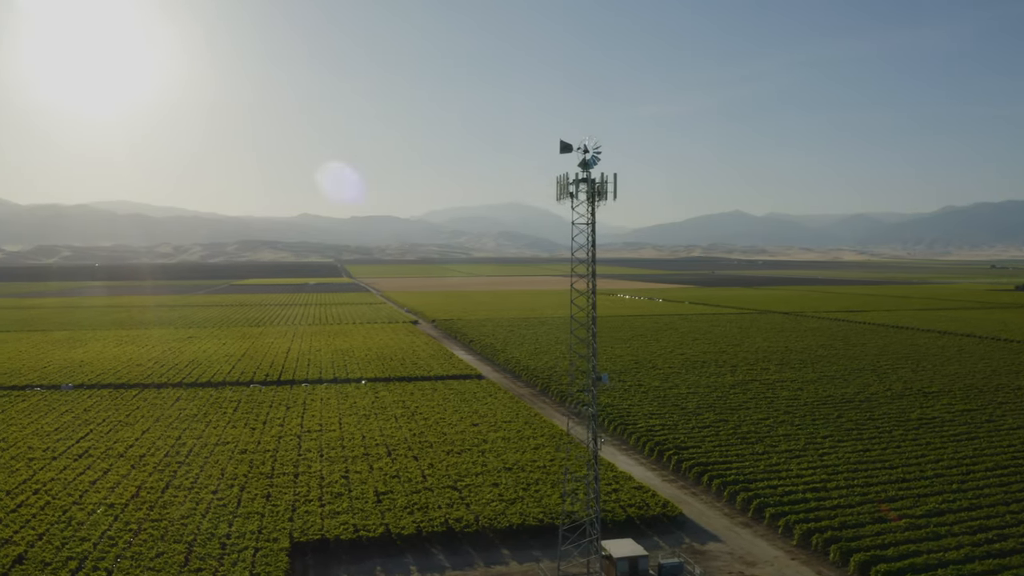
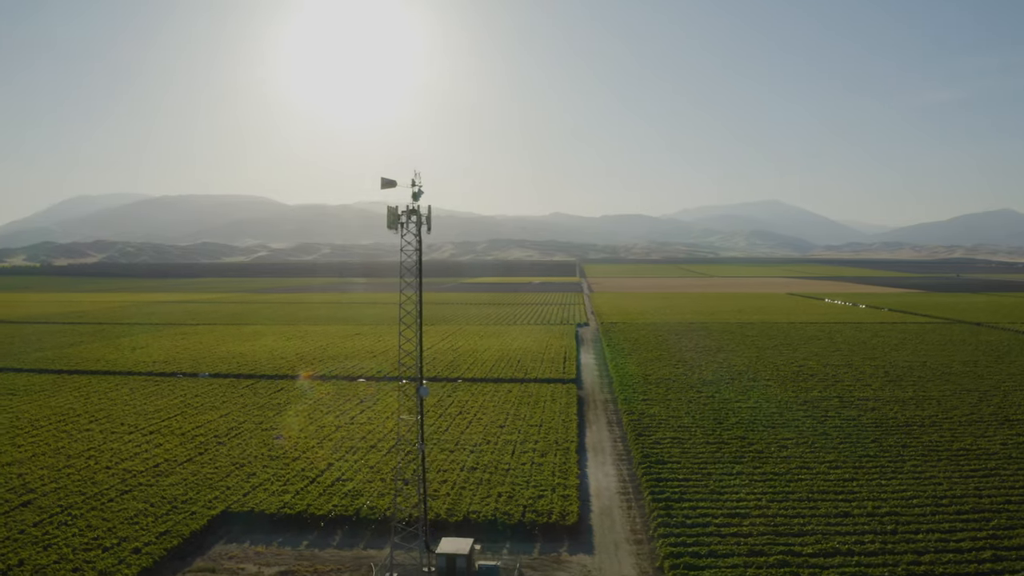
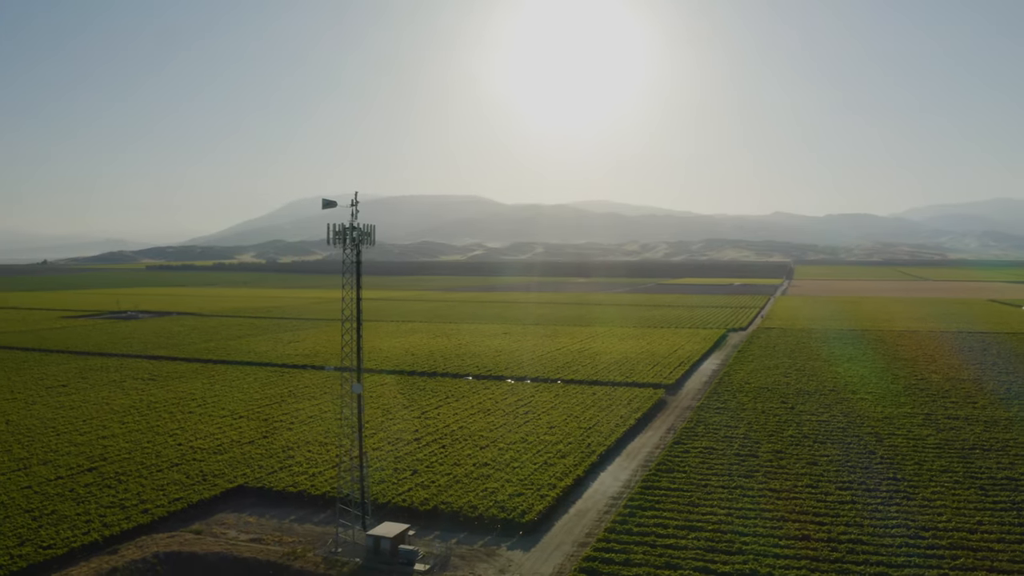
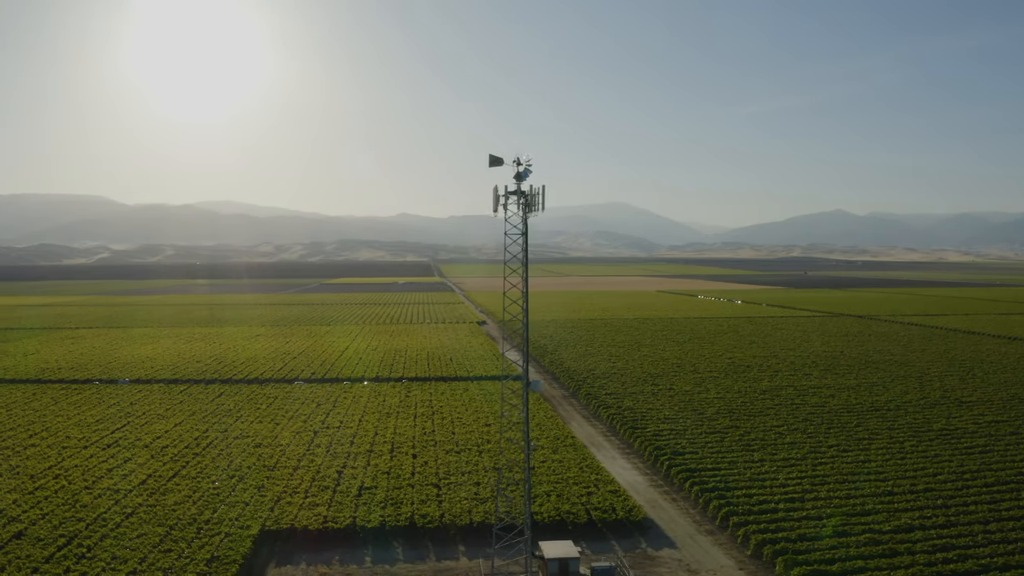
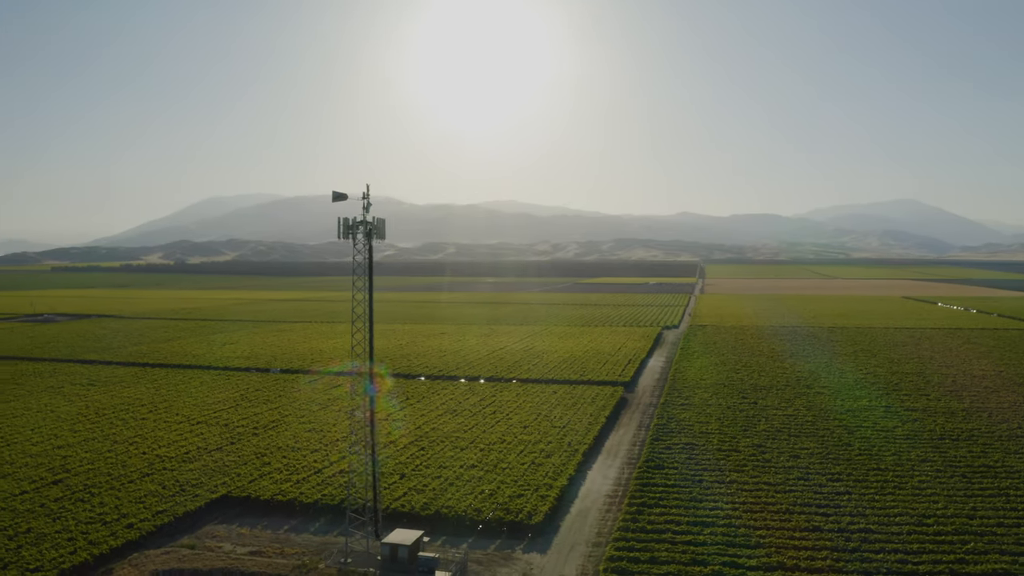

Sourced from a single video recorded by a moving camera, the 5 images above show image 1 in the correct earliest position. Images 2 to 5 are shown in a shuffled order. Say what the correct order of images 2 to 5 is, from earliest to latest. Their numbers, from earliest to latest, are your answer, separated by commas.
4, 2, 5, 3
